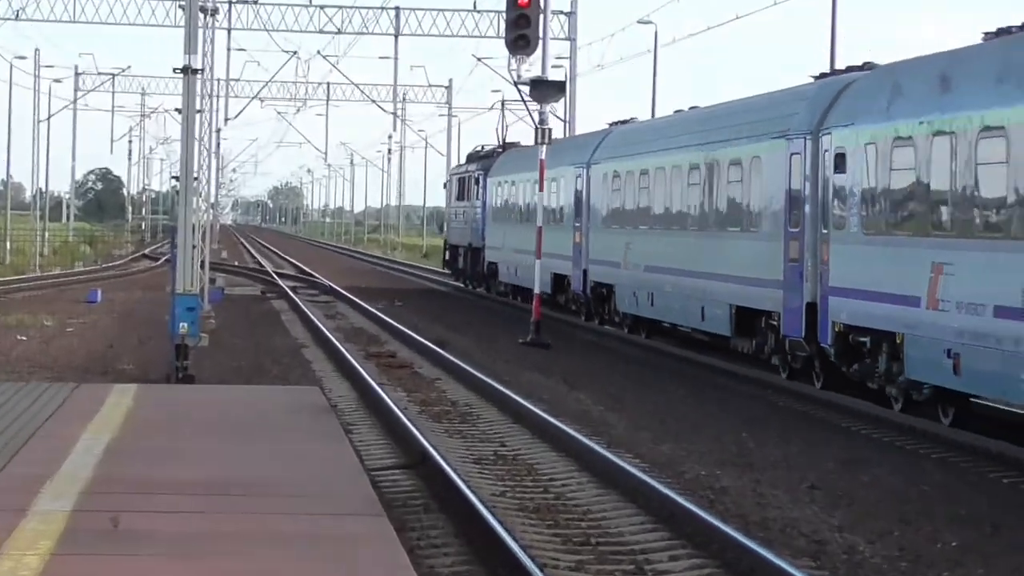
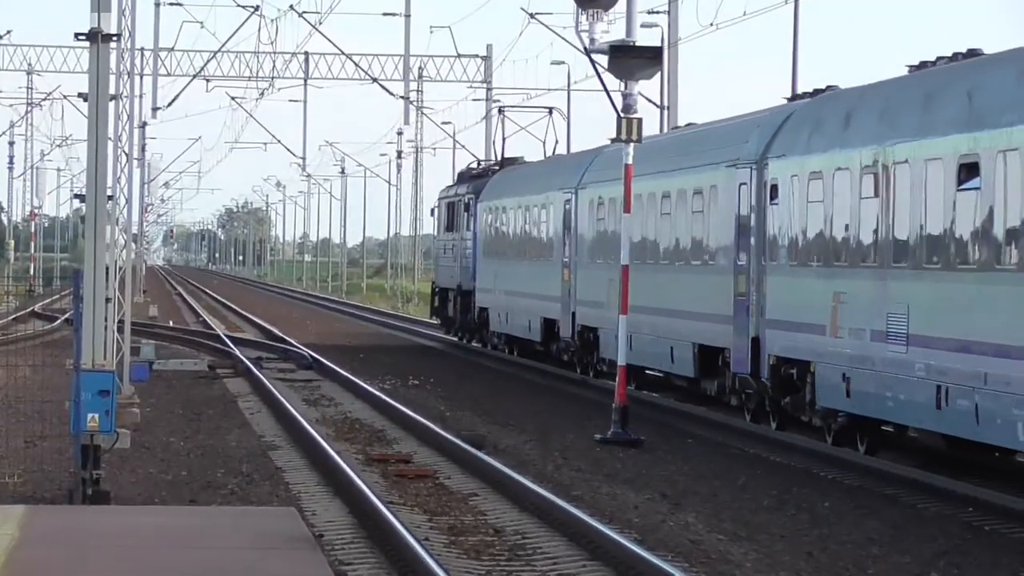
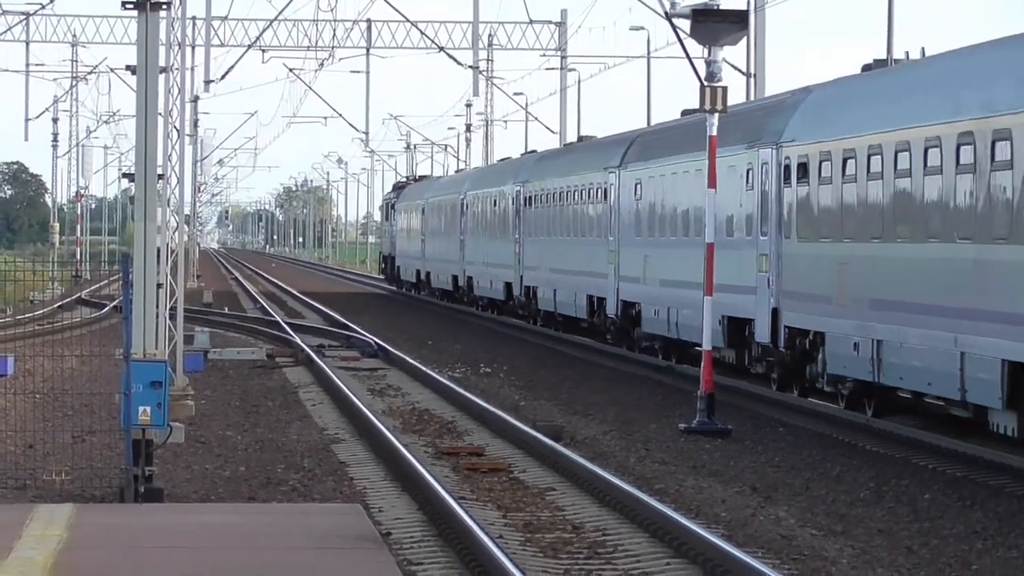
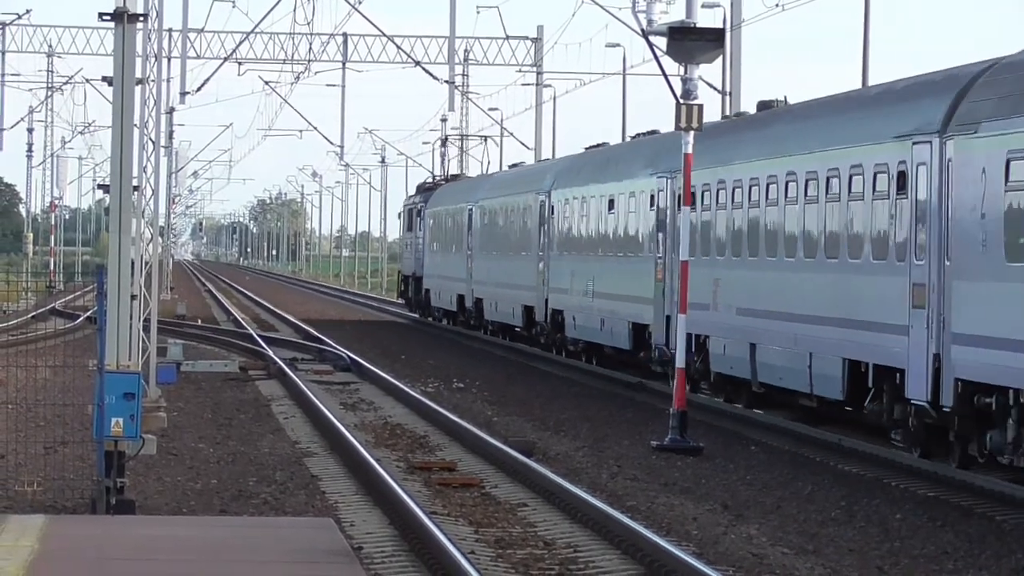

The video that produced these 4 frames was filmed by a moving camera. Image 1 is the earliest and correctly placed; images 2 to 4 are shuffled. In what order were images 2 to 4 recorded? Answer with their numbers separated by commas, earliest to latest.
2, 4, 3
